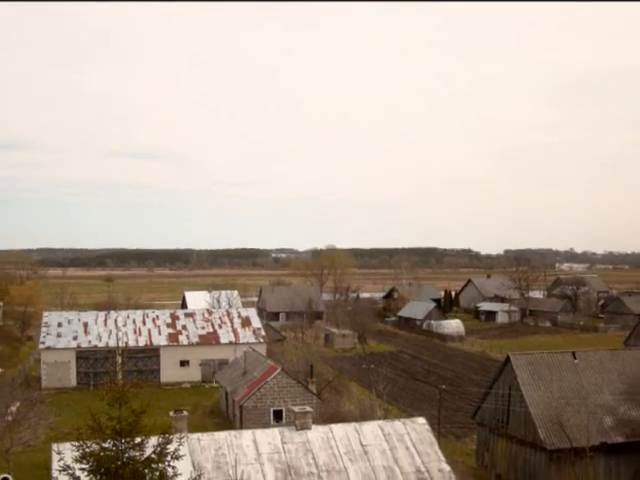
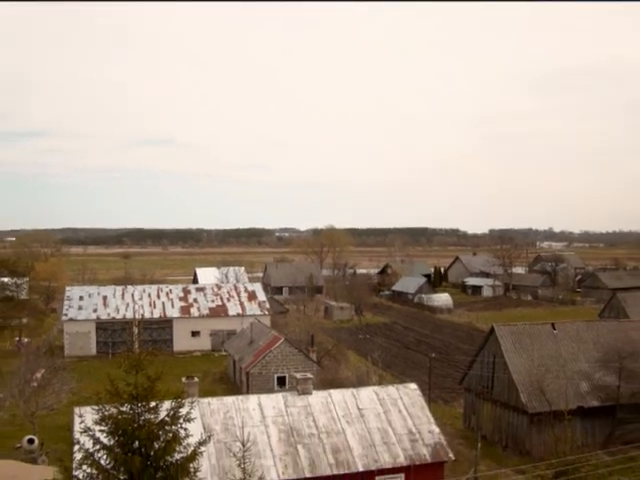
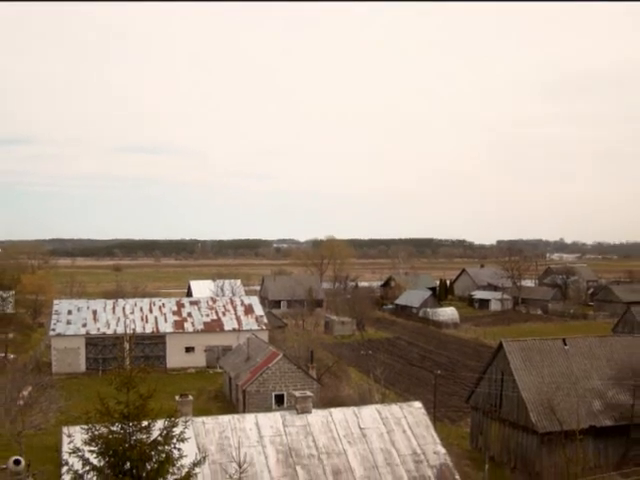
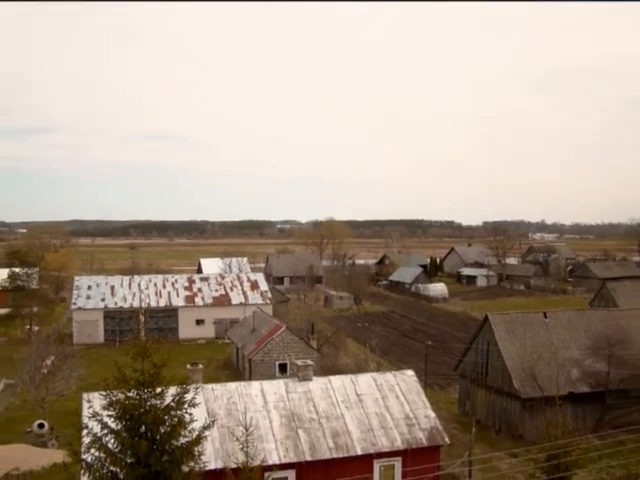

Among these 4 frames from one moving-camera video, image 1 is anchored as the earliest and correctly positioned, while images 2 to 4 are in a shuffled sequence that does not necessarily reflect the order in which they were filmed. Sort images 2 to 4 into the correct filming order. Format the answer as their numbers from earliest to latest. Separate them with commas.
3, 2, 4
